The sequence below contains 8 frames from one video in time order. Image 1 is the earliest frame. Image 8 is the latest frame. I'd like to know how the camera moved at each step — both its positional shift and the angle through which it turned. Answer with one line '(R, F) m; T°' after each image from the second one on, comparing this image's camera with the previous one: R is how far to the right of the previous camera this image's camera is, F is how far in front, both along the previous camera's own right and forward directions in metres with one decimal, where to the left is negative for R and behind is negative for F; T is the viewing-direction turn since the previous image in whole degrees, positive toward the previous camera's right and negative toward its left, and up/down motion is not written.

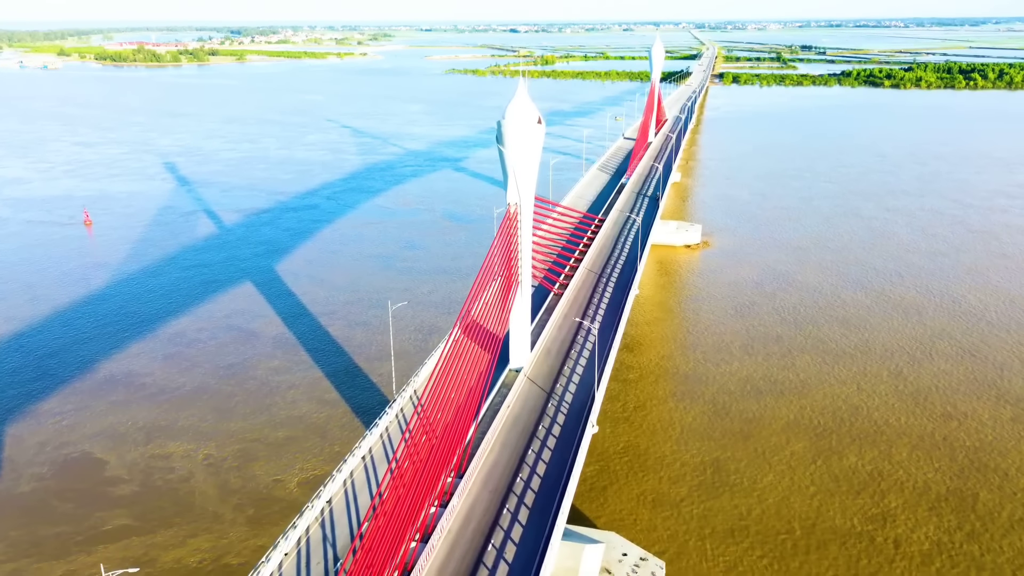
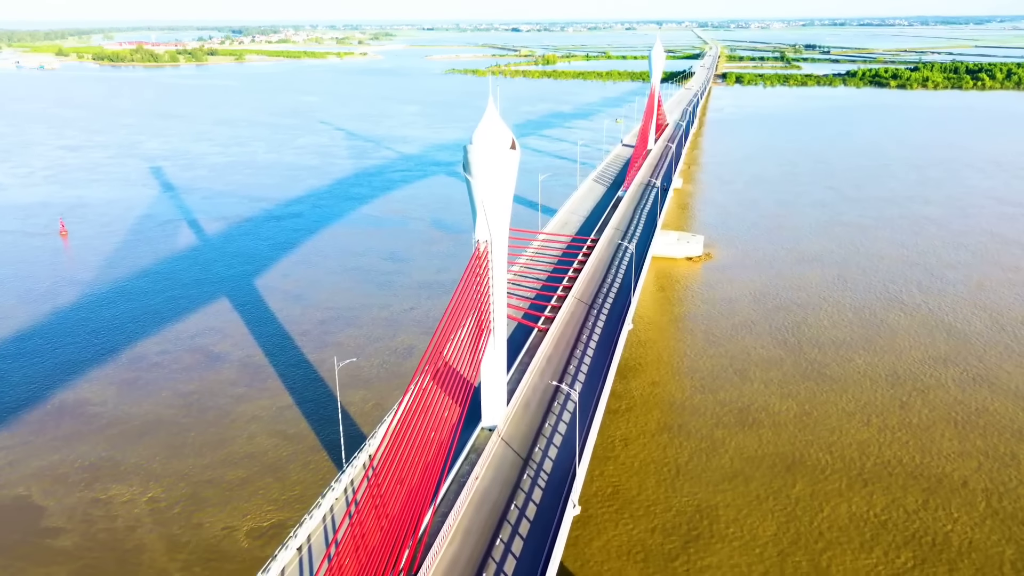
(+0.4, +1.5) m; 0°
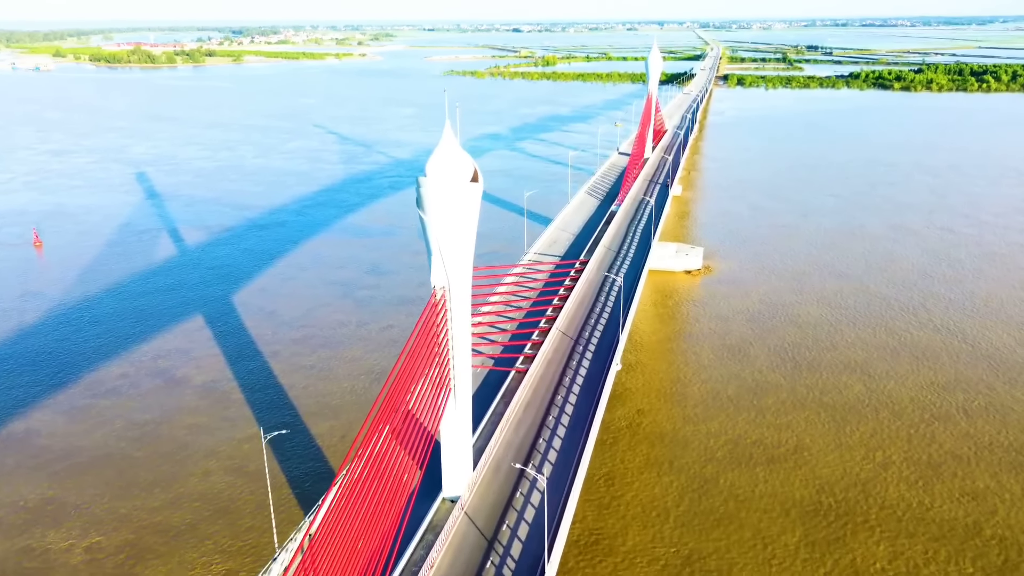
(+0.4, +1.3) m; 0°
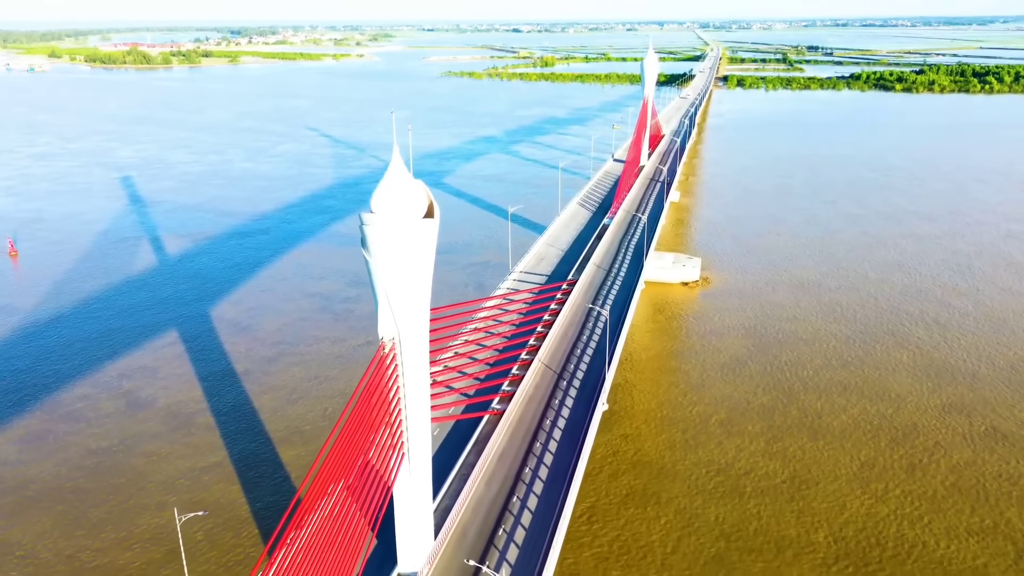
(+0.4, +1.1) m; 0°
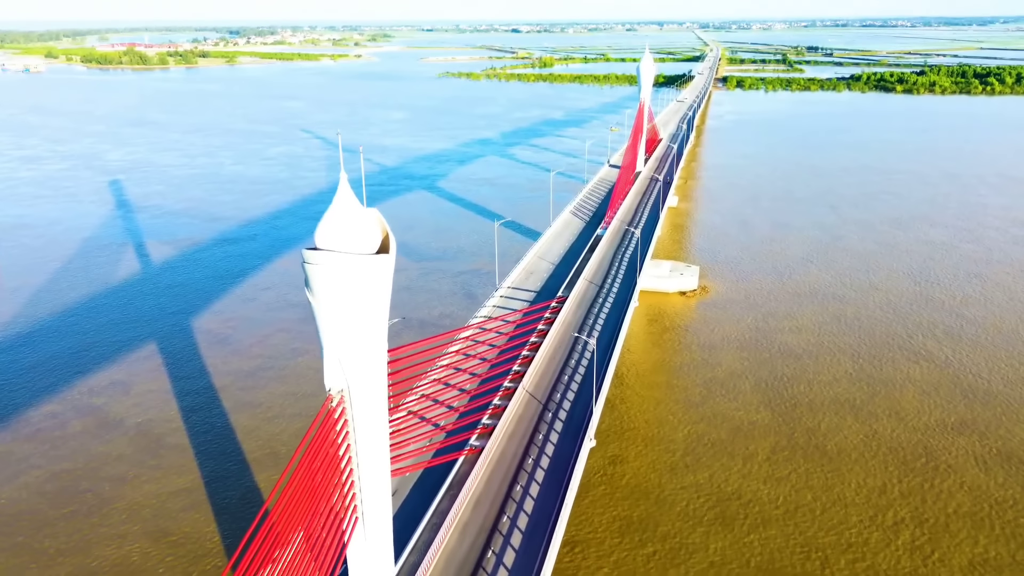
(+0.3, +0.8) m; 0°
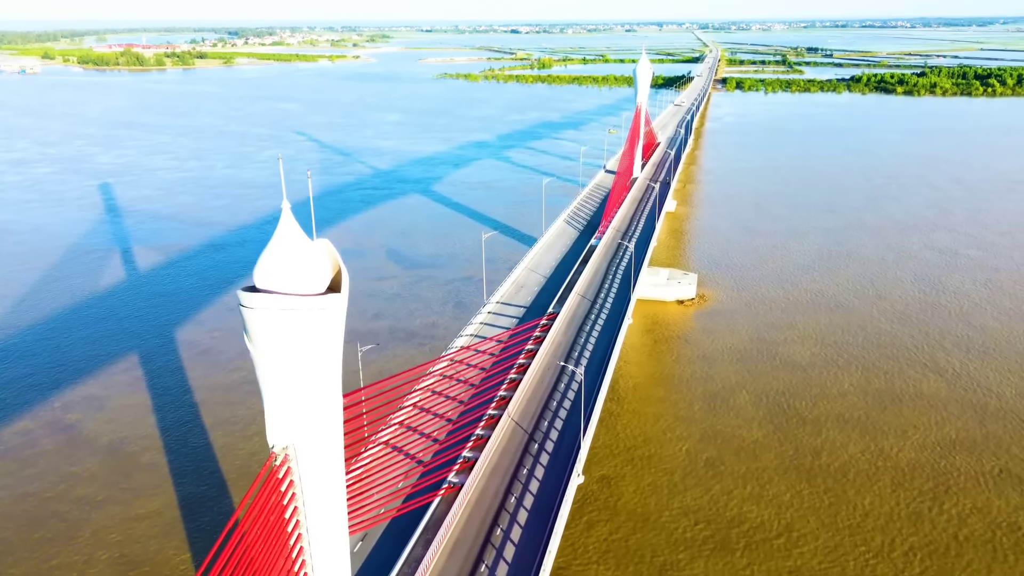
(+0.2, +0.7) m; 0°
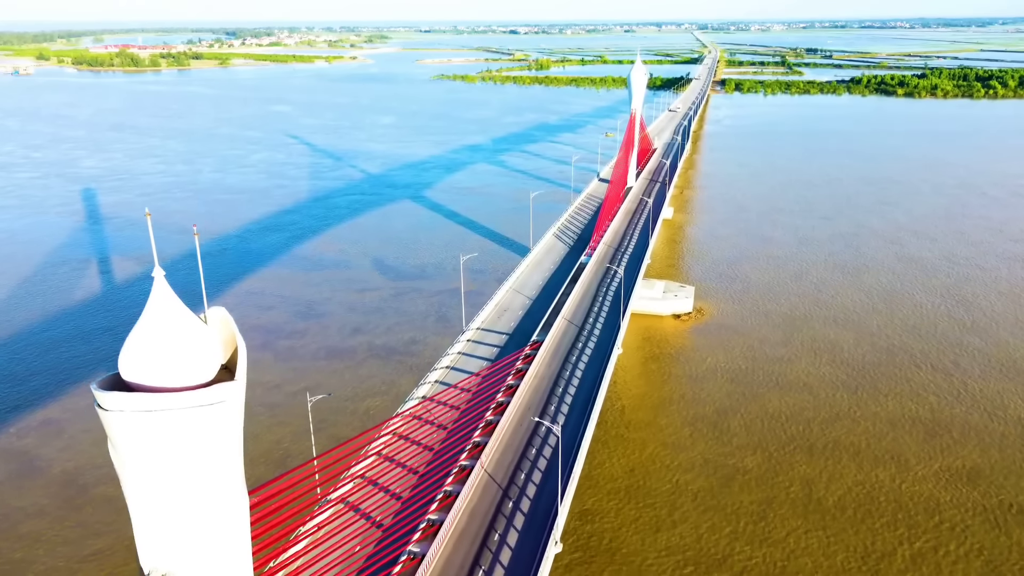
(+0.3, +1.0) m; 0°
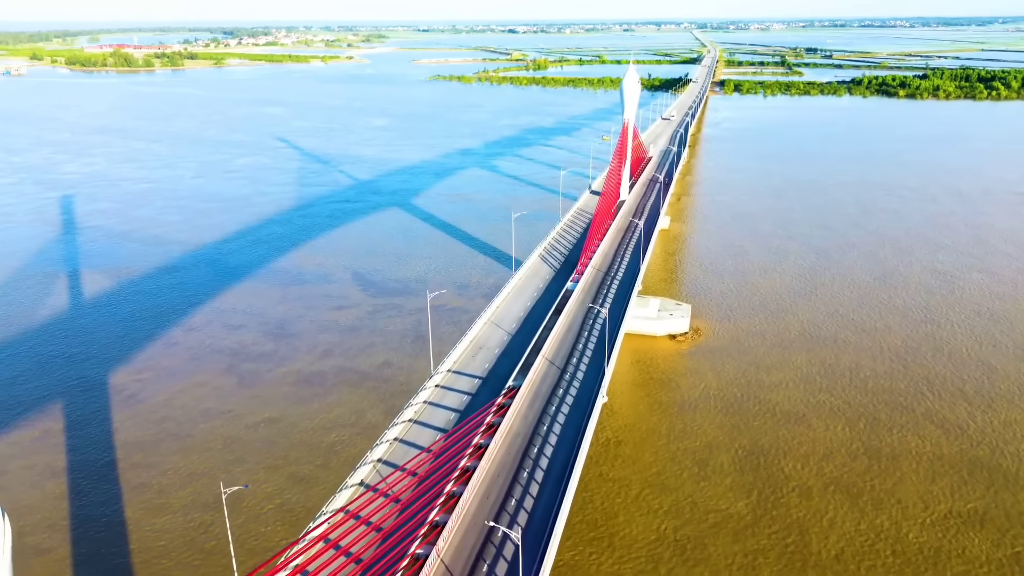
(+0.4, +1.3) m; 0°
